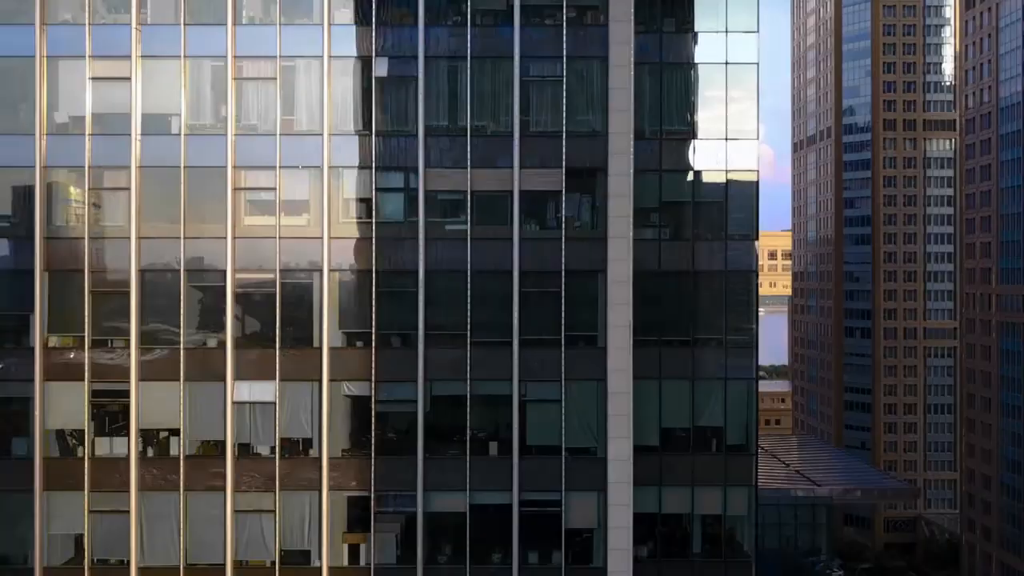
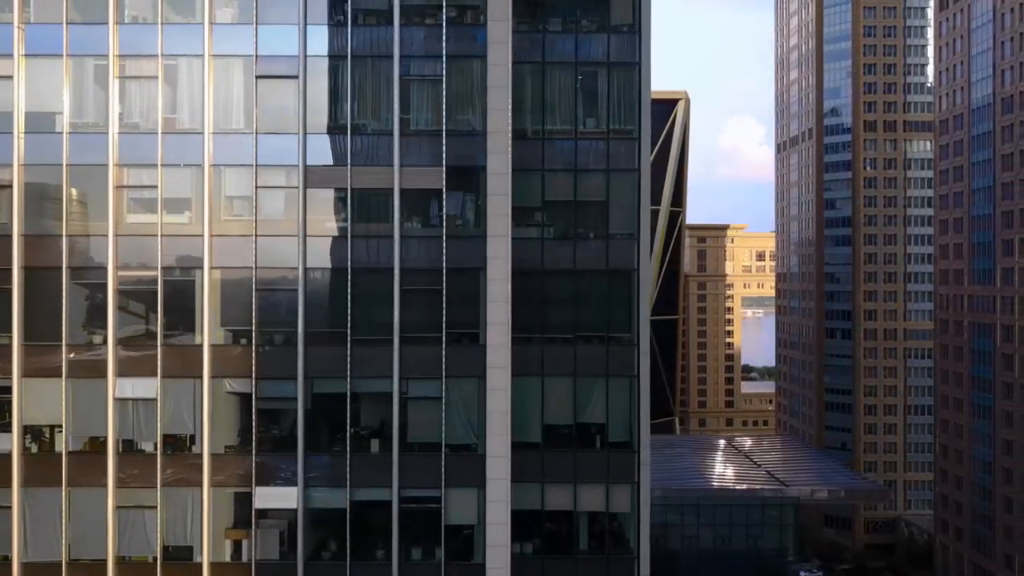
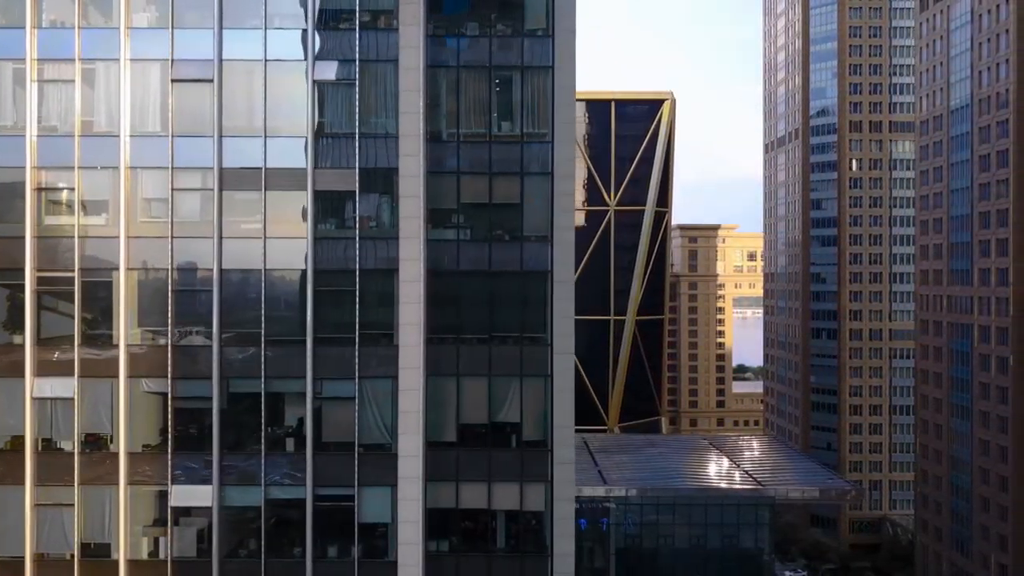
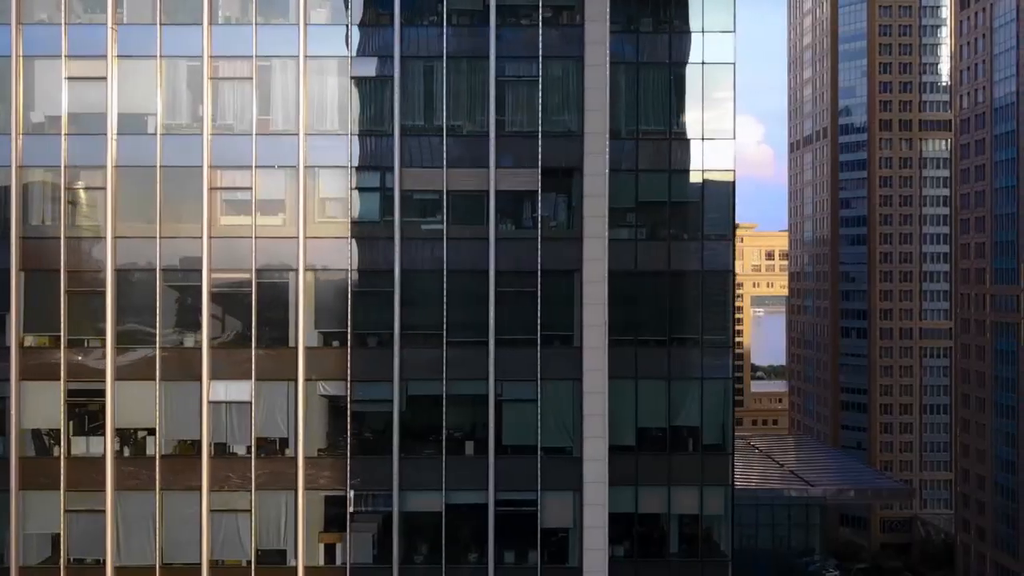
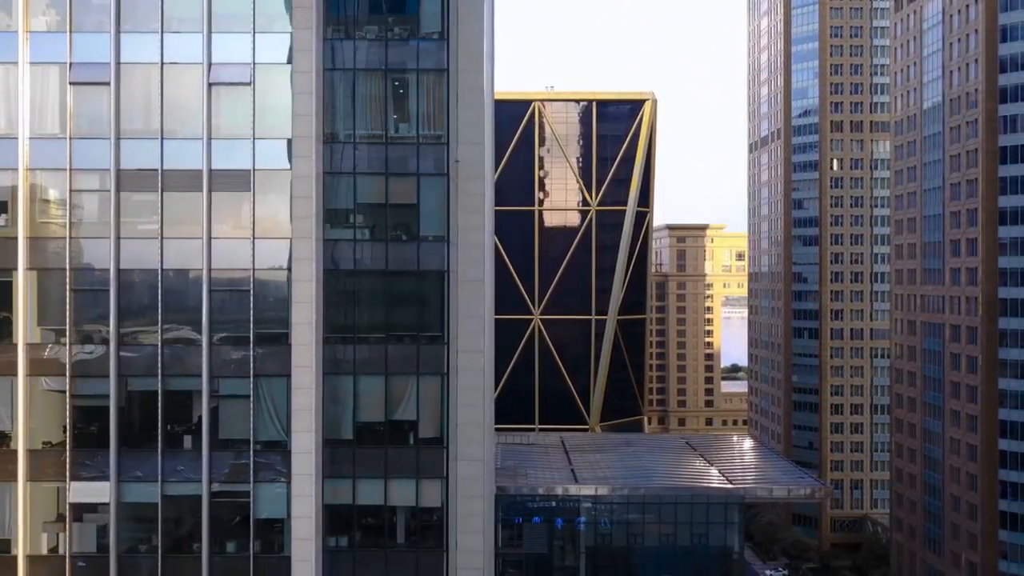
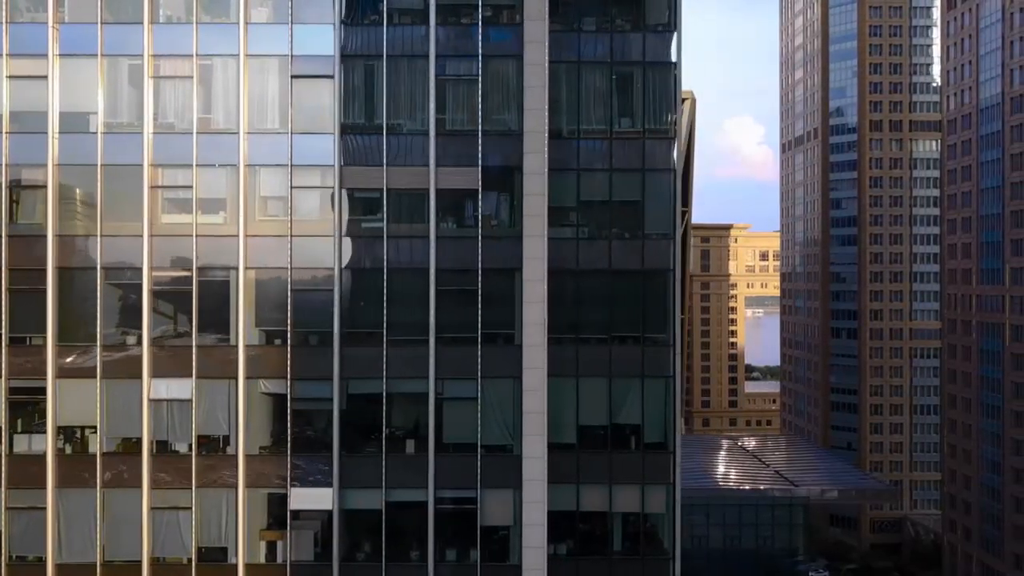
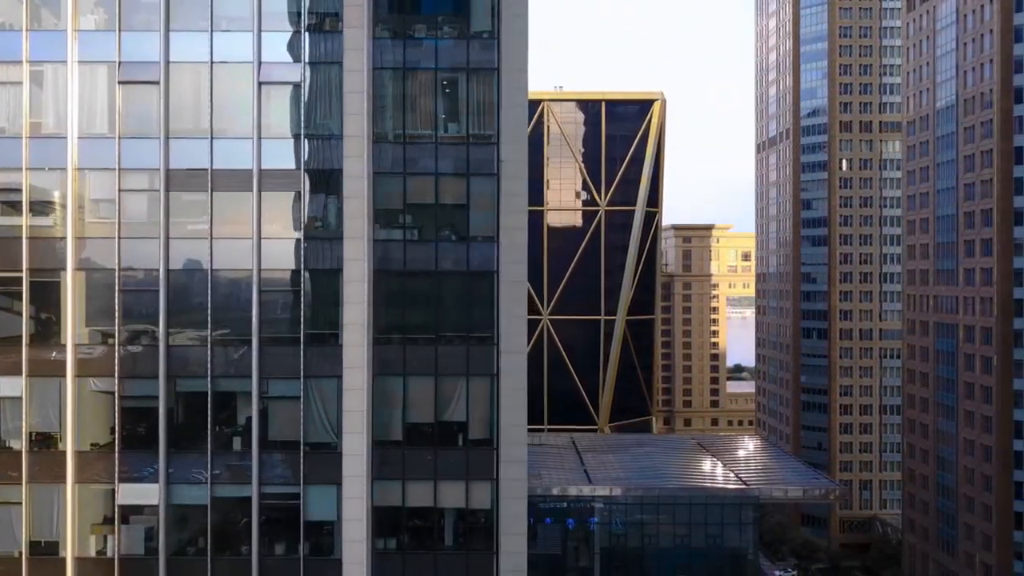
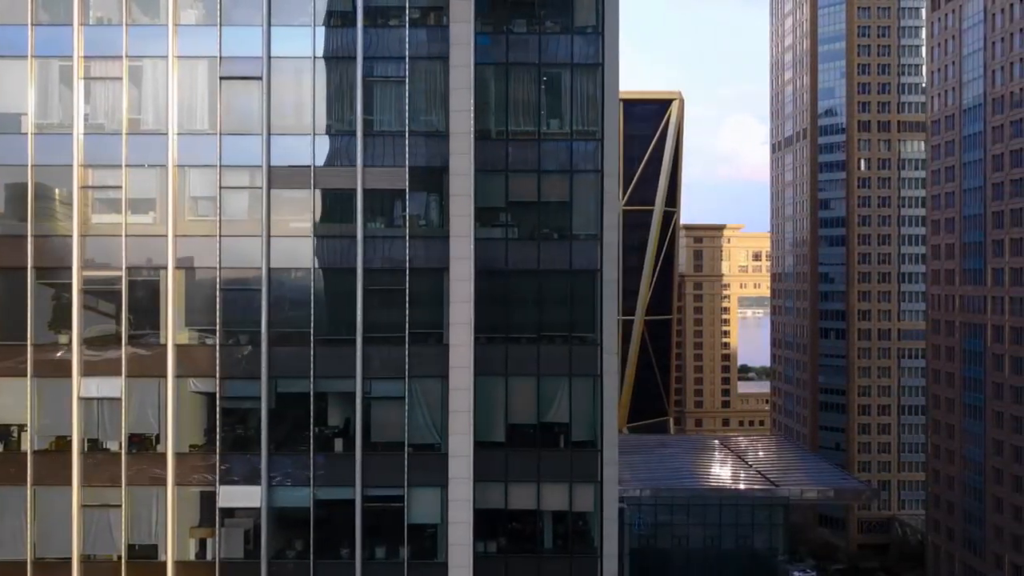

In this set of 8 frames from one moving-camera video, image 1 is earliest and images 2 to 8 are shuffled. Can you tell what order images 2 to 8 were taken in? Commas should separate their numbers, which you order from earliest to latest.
4, 6, 2, 8, 3, 7, 5
